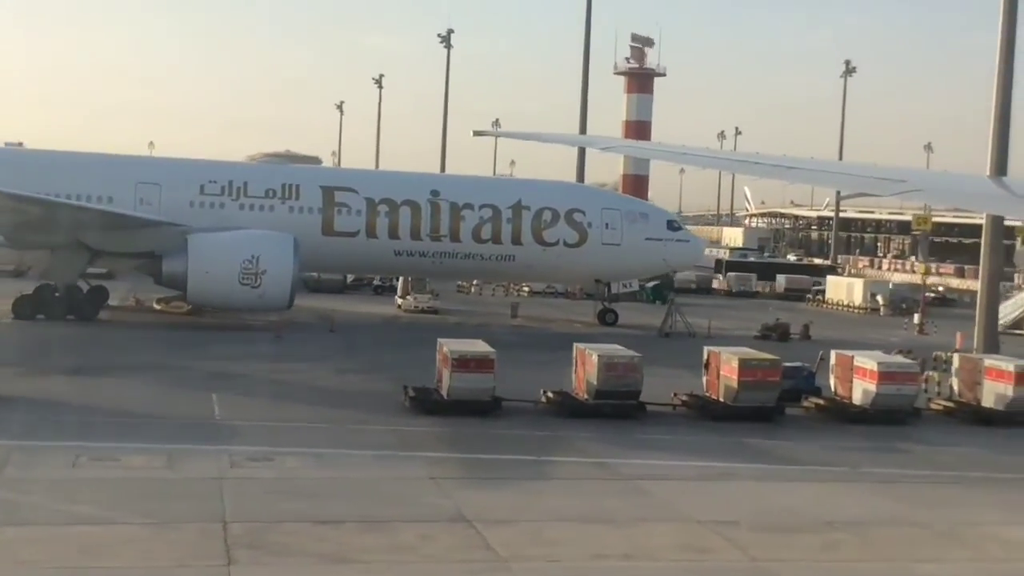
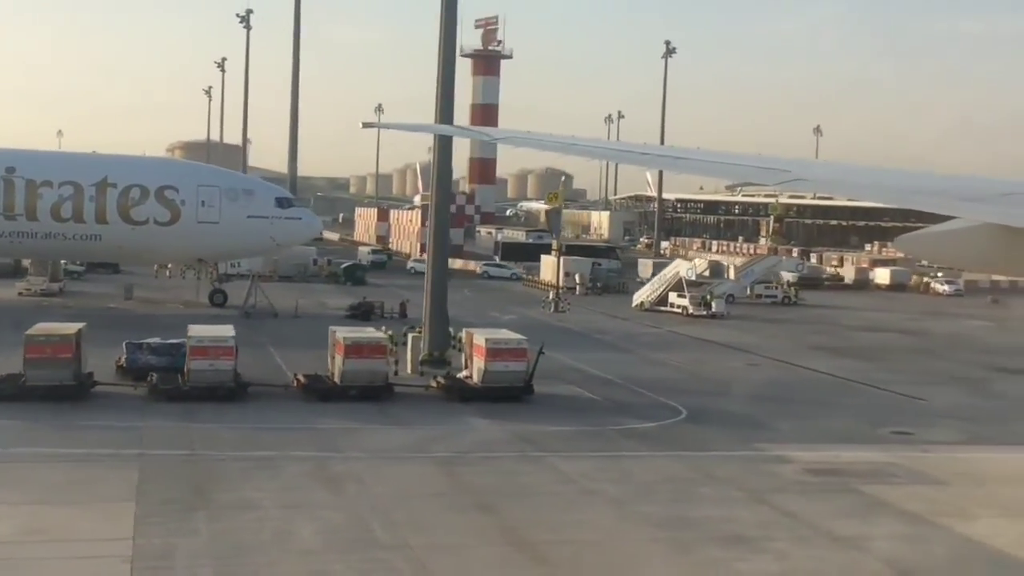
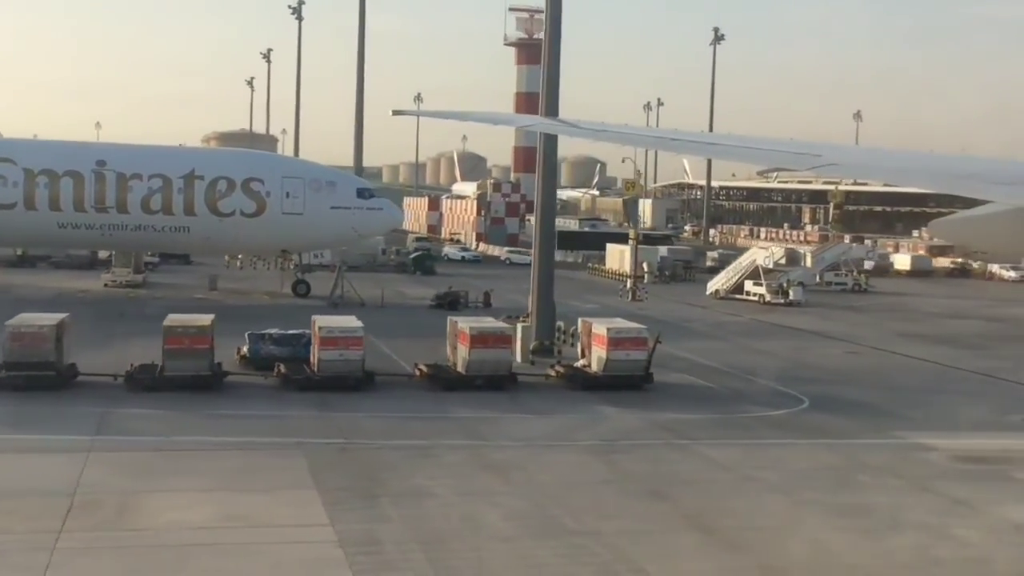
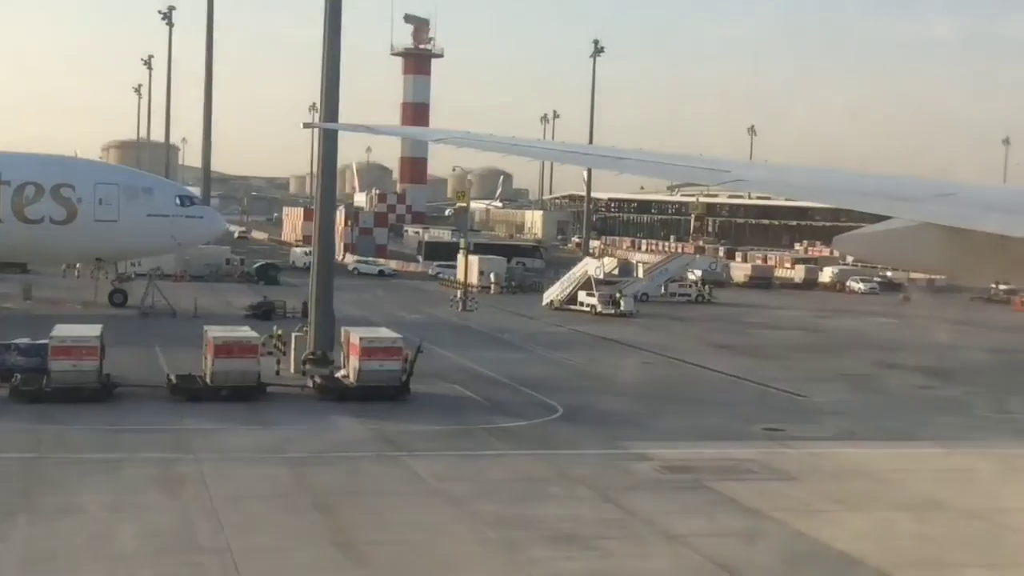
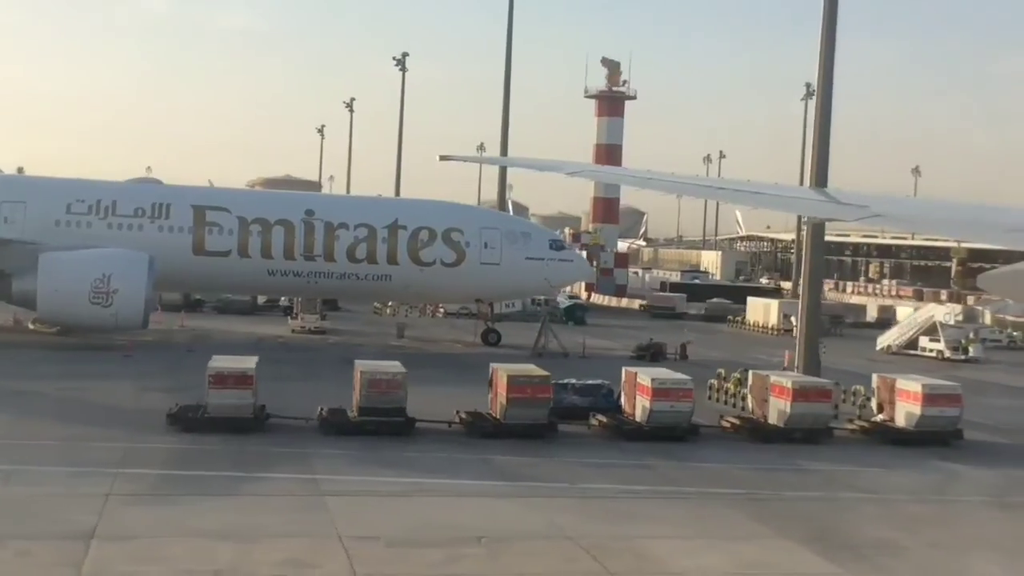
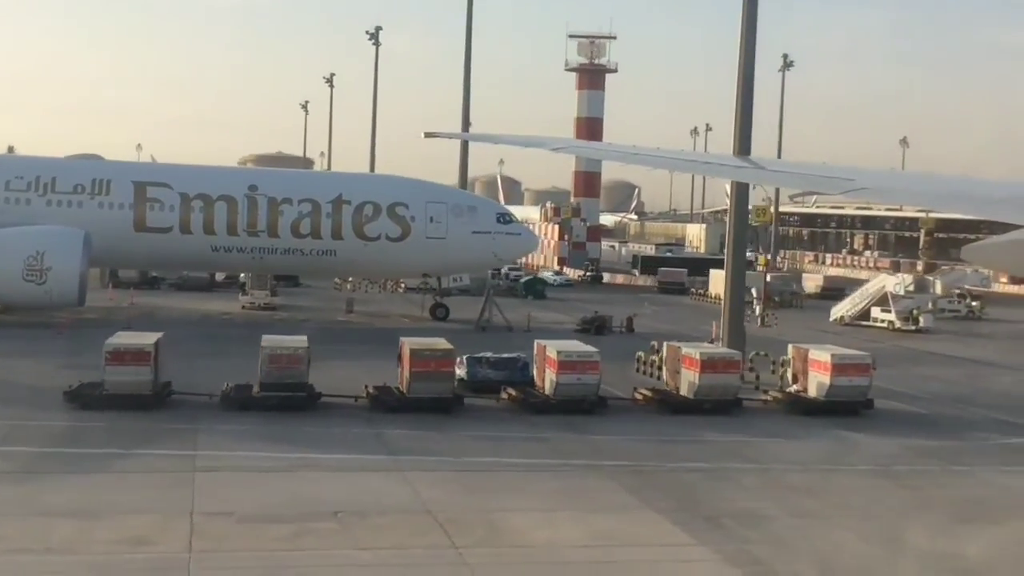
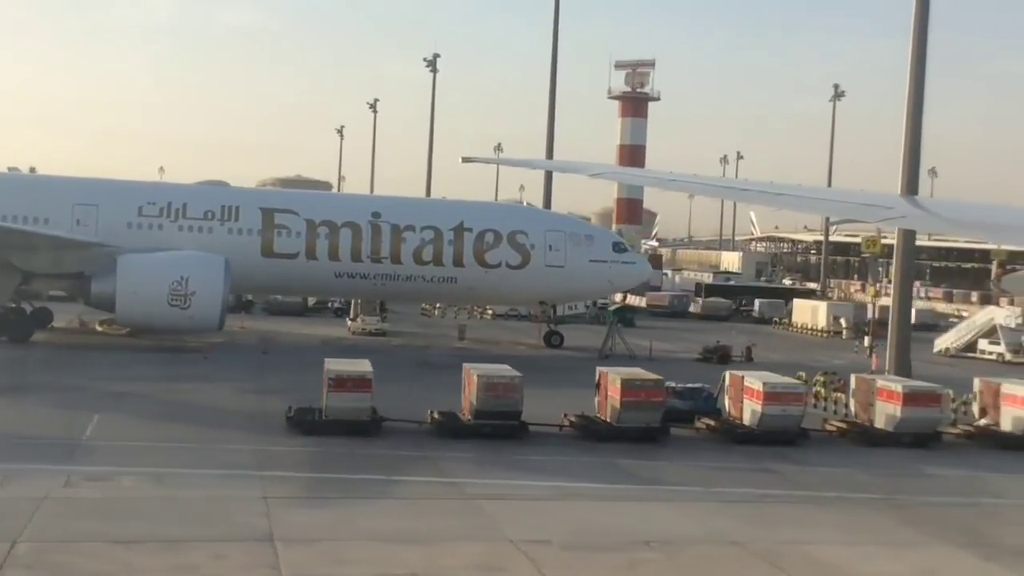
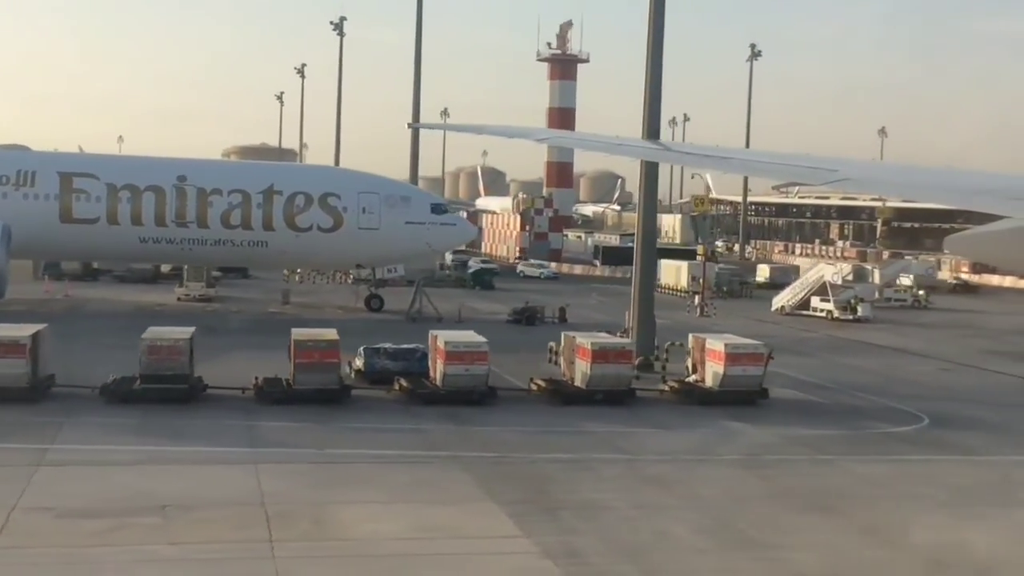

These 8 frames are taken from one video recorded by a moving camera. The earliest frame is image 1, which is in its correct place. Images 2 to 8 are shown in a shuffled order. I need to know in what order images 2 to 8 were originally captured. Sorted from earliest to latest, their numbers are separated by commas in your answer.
7, 5, 6, 8, 3, 2, 4
